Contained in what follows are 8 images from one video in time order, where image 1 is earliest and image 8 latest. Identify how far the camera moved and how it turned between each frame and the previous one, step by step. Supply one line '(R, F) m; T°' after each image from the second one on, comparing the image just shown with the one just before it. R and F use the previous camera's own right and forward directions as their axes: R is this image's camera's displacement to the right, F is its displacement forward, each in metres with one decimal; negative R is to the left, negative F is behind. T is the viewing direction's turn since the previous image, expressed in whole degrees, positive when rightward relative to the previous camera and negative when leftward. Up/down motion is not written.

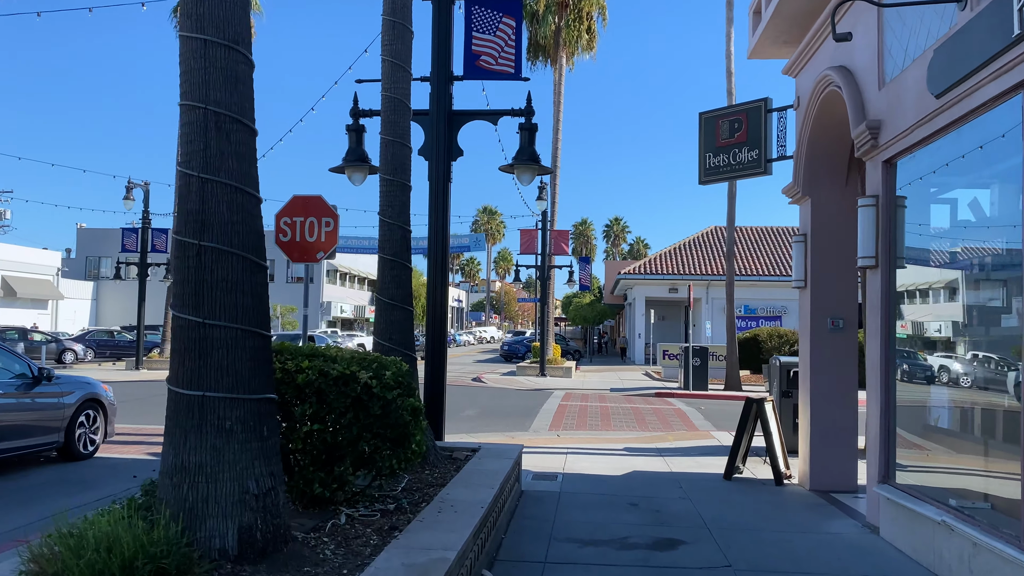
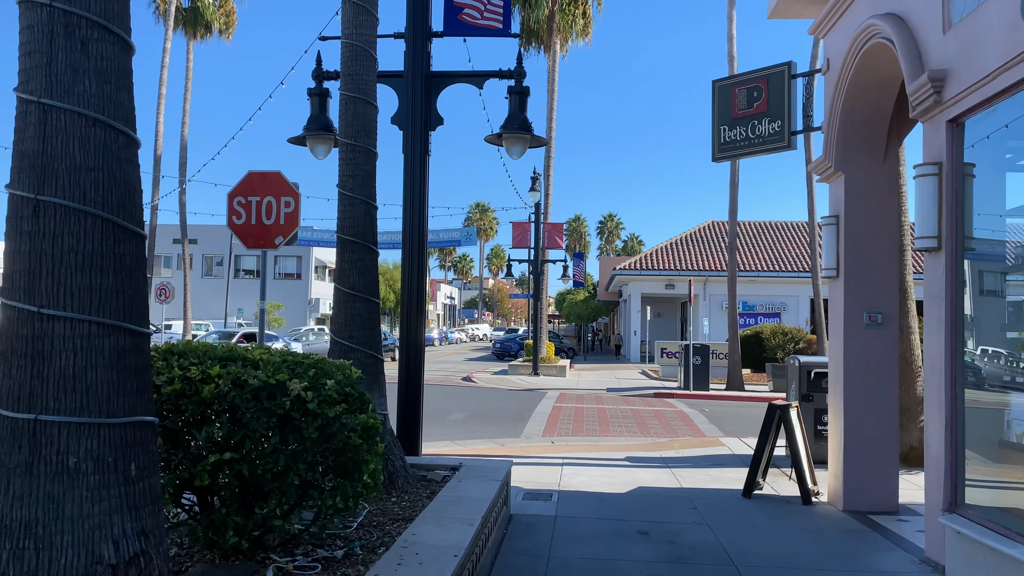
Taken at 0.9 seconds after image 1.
(0.0, +1.1) m; +1°
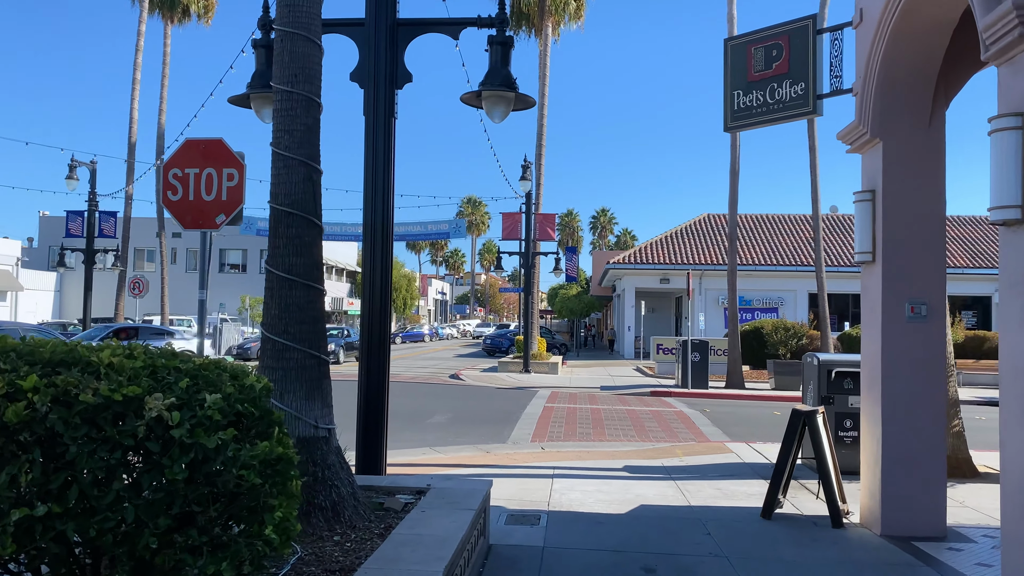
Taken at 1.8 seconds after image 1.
(+0.1, +1.0) m; +1°
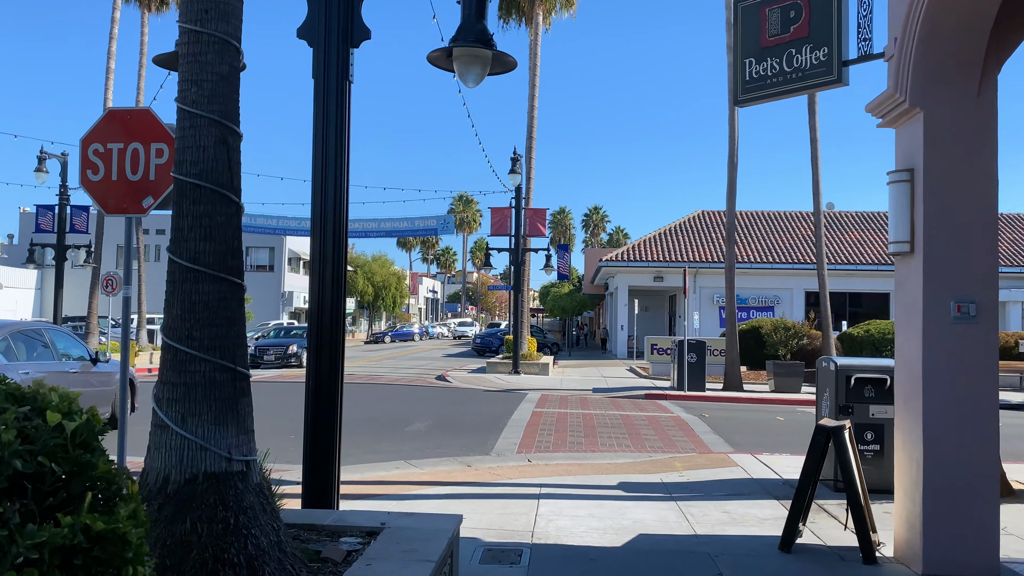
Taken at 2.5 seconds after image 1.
(+0.1, +0.9) m; +1°
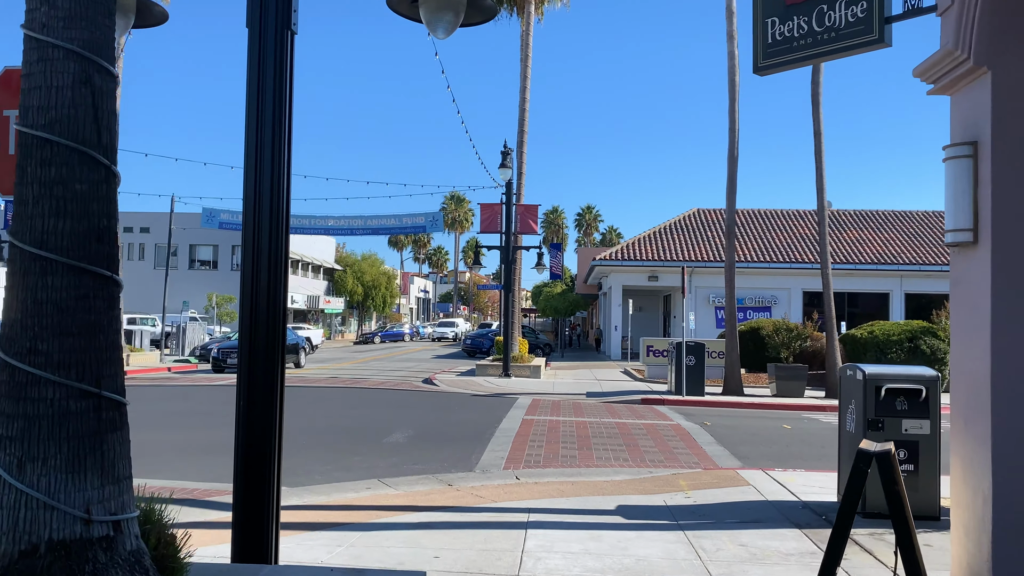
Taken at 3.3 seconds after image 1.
(+0.1, +0.9) m; +1°
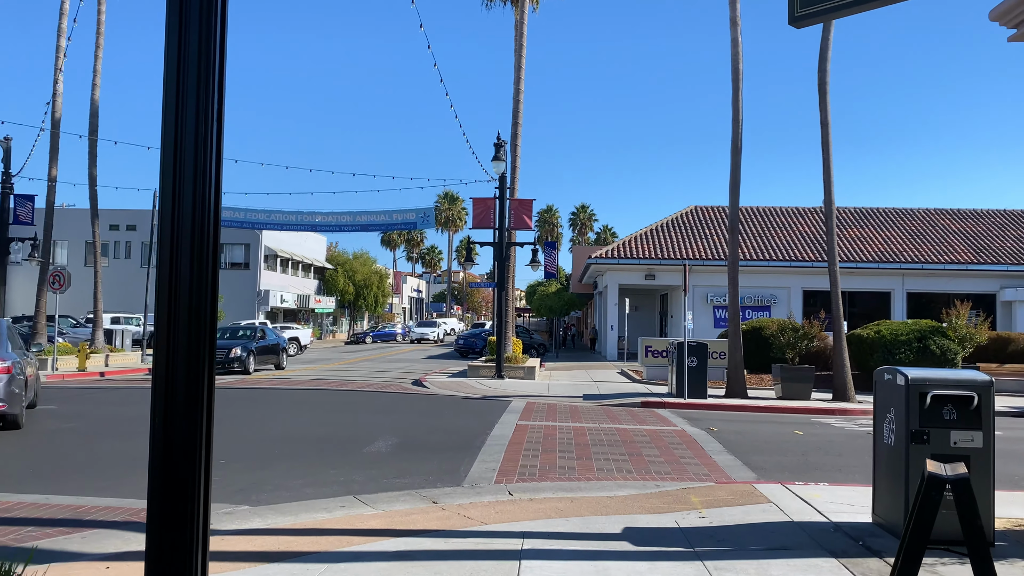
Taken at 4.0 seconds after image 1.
(0.0, +0.8) m; 0°
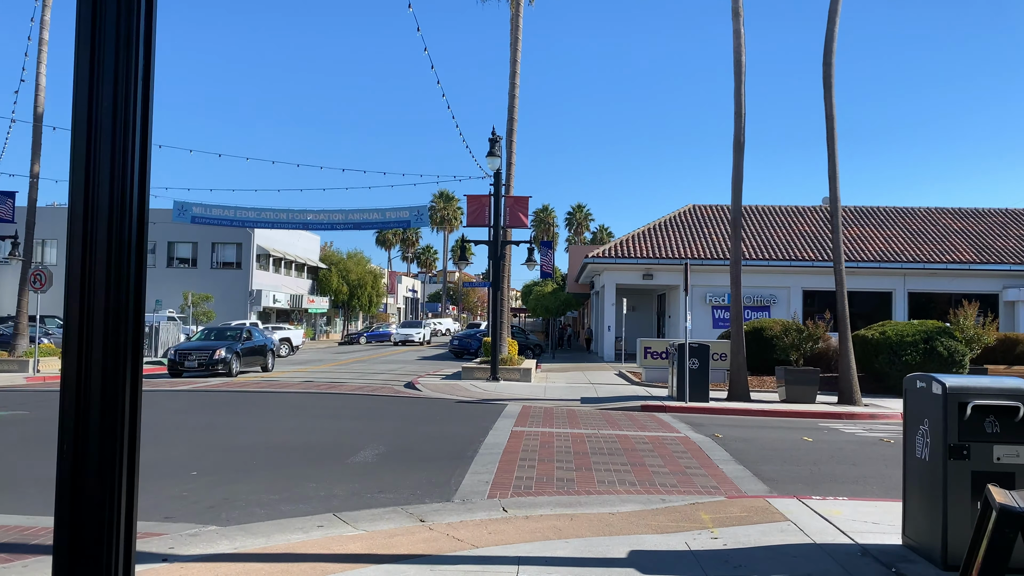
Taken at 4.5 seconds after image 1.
(0.0, +0.6) m; 0°
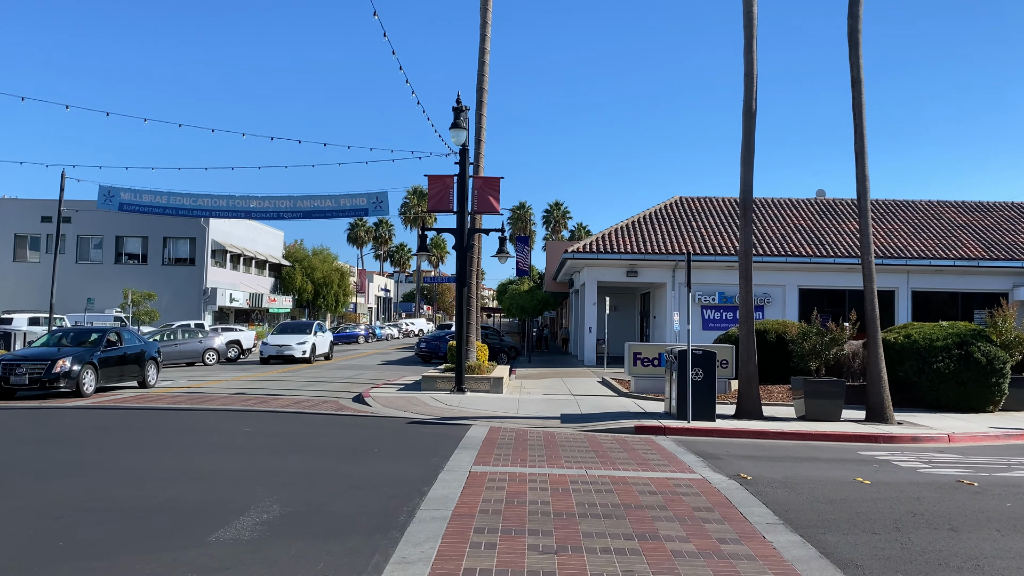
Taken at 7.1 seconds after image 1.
(+0.2, +2.8) m; +2°
